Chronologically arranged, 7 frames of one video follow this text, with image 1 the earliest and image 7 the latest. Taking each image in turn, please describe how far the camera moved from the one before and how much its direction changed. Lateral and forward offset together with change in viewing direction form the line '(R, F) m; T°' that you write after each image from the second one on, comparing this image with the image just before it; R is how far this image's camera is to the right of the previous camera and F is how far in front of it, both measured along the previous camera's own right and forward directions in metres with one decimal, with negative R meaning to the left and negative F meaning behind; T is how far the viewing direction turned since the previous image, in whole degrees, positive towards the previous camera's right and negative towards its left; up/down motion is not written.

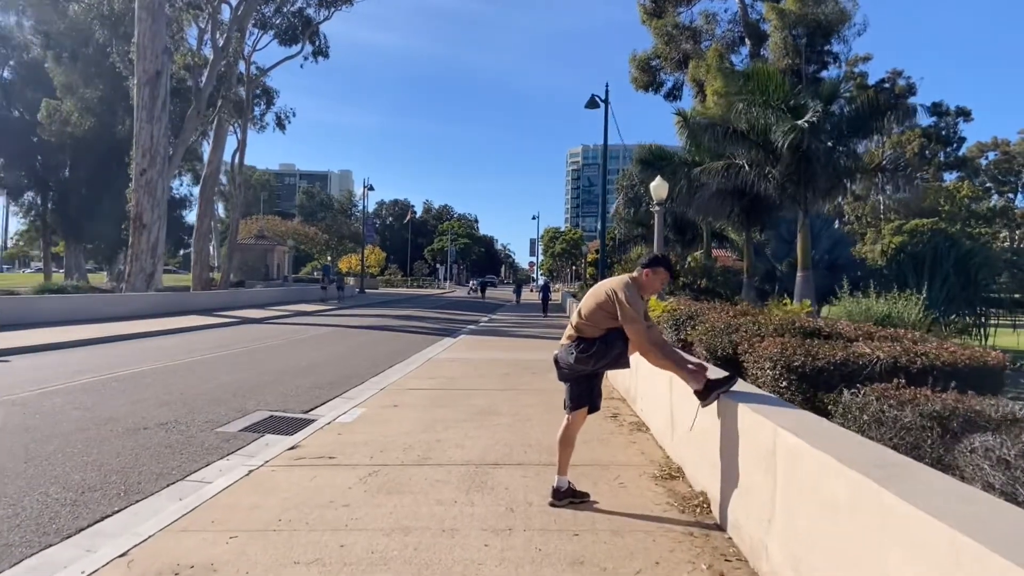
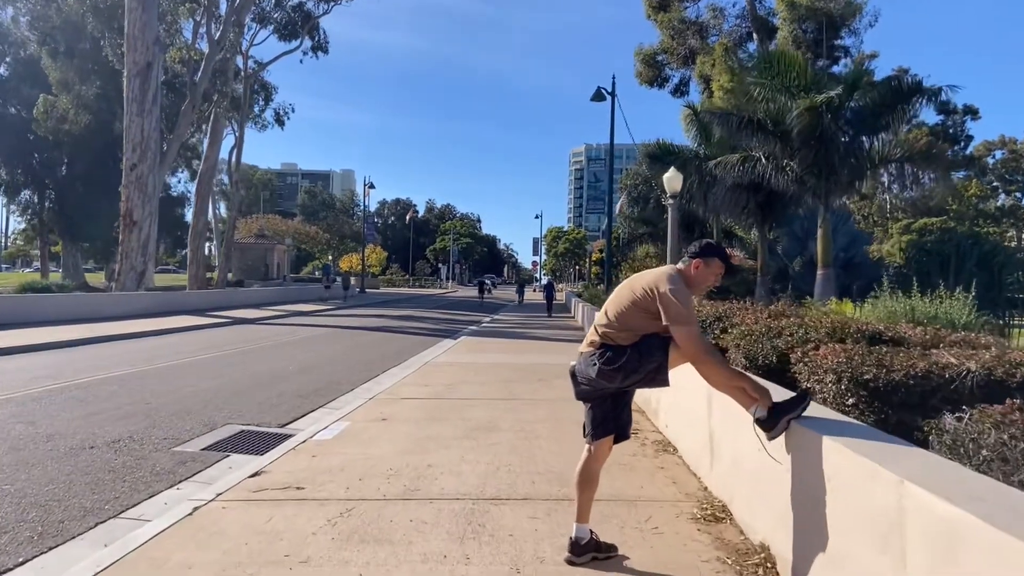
(0.0, +1.2) m; 0°
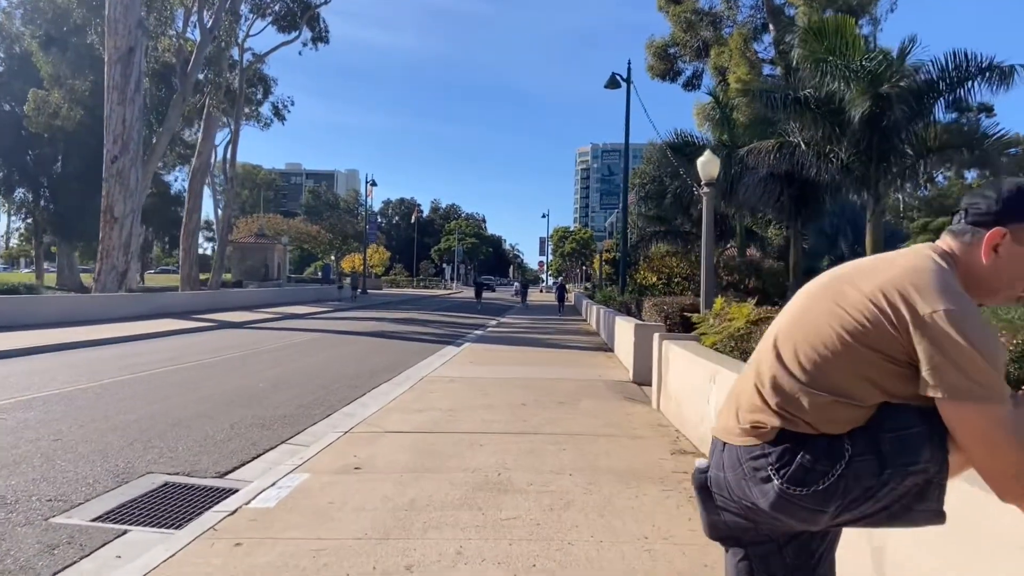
(-0.1, +2.2) m; 0°
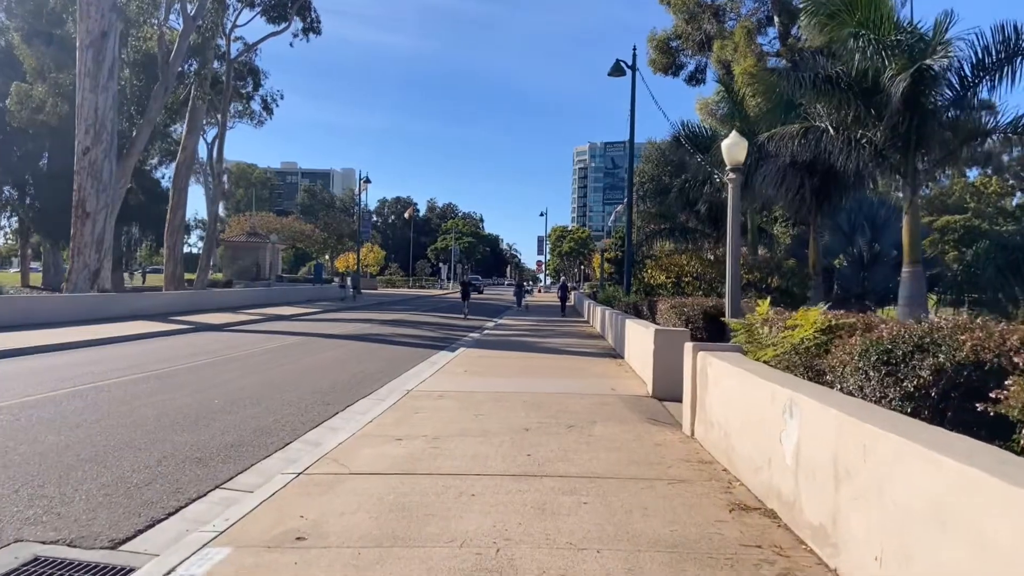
(0.0, +1.8) m; 0°
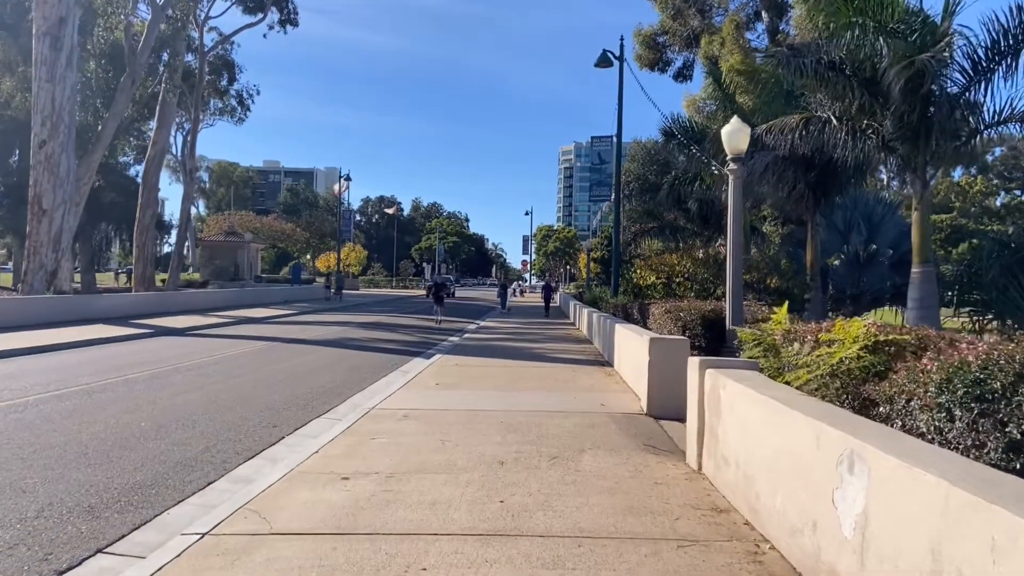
(+0.1, +1.3) m; +1°
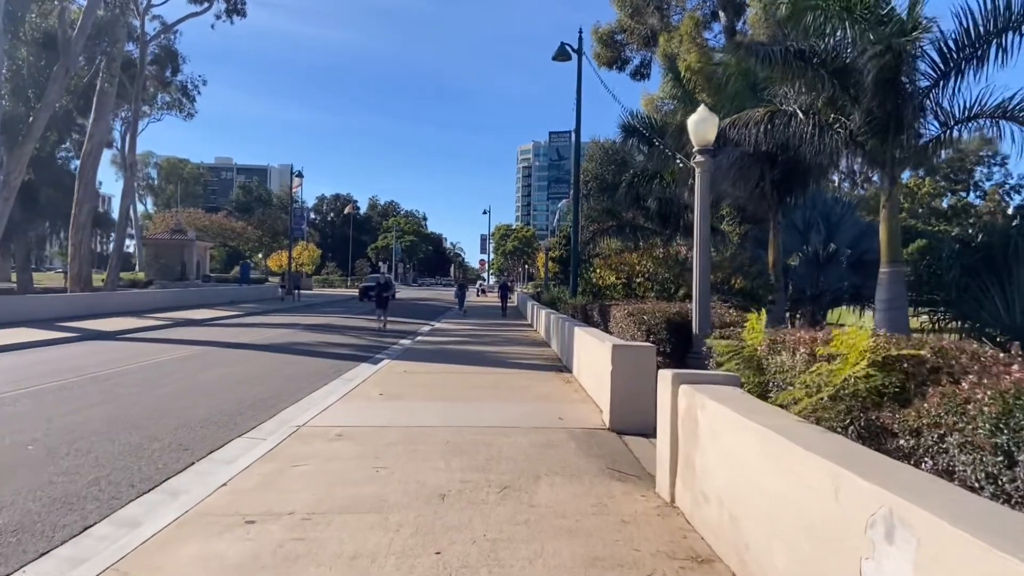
(+0.1, +1.0) m; +3°
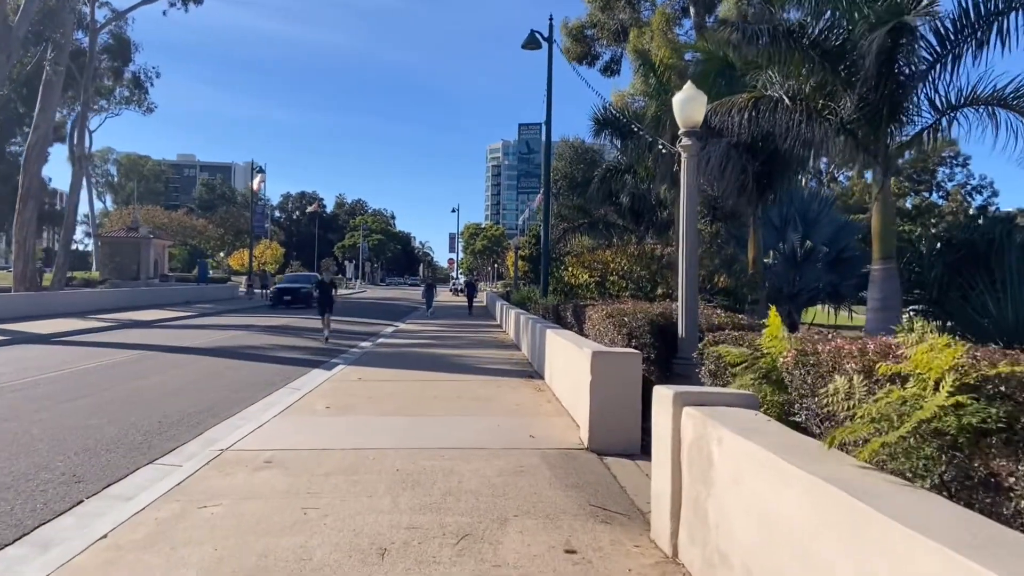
(+0.1, +1.2) m; +2°
